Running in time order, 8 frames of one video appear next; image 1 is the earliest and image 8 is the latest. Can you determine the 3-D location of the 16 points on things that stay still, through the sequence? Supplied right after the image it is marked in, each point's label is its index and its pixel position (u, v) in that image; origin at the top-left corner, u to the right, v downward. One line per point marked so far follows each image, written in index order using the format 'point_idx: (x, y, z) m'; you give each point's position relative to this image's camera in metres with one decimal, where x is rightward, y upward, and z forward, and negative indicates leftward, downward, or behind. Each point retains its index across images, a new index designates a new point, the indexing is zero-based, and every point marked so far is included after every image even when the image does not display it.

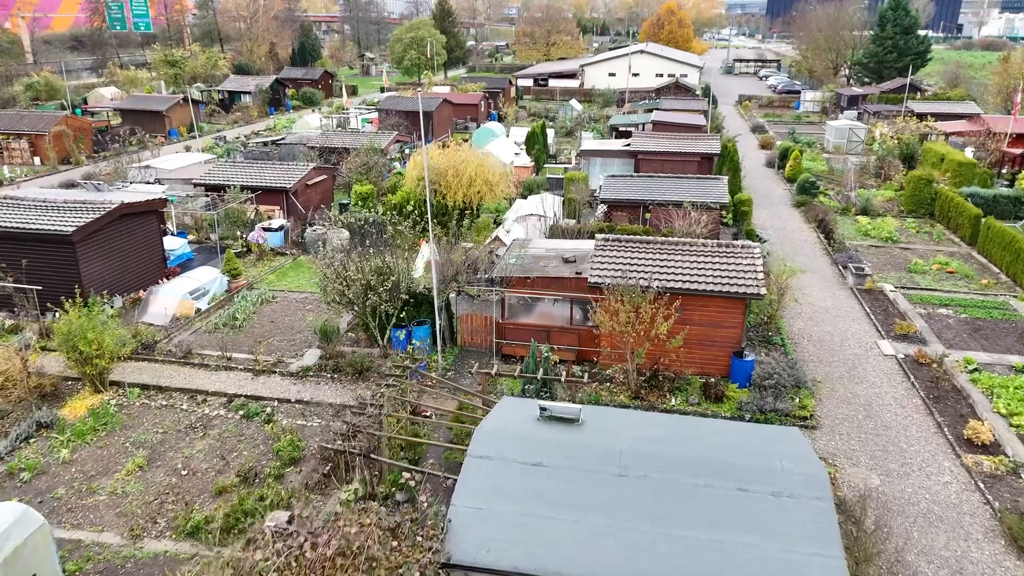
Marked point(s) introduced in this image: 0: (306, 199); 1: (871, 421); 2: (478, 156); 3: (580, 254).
0: (-5.7, +2.5, +20.0) m
1: (+5.3, -2.0, +10.7) m
2: (-0.8, +3.4, +18.4) m
3: (+1.2, +0.6, +12.9) m
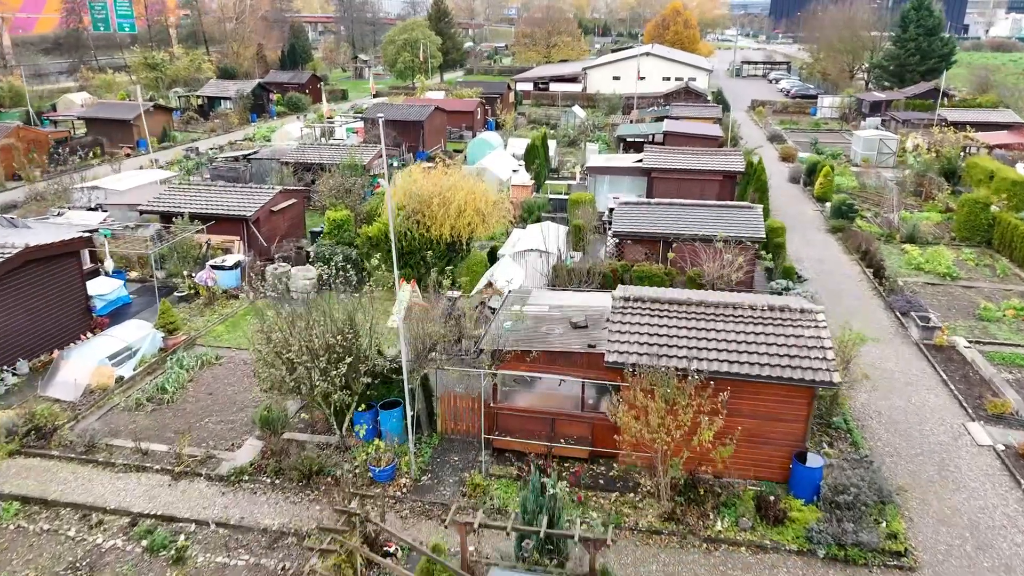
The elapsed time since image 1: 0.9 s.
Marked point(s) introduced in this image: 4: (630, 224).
0: (-5.7, +1.4, +17.3) m
1: (+5.2, -3.0, +8.0) m
2: (-0.9, +2.4, +15.7) m
3: (+1.1, -0.4, +10.2) m
4: (+2.4, +1.3, +14.9) m
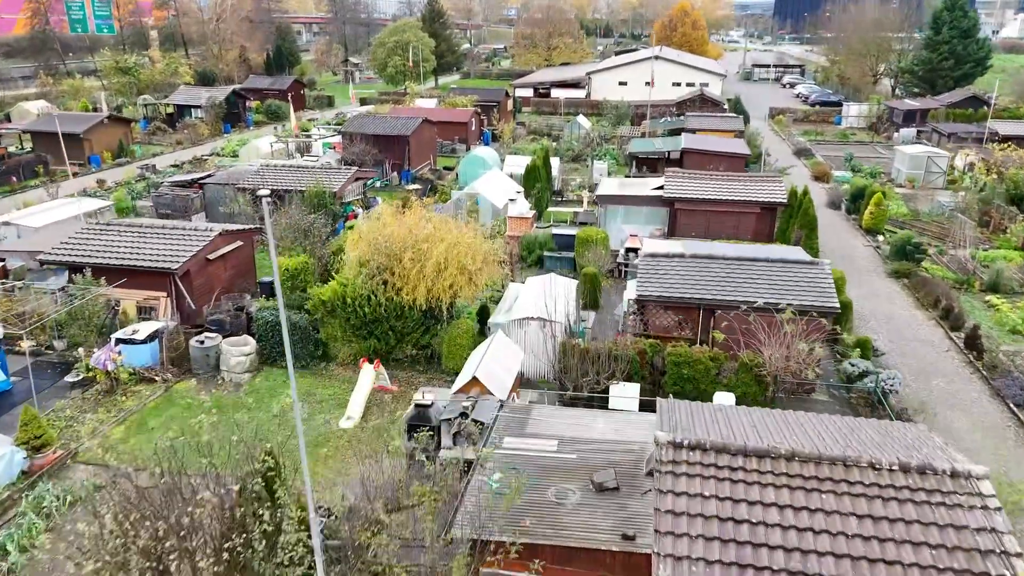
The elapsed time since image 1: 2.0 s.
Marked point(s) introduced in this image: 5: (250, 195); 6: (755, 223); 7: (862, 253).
0: (-5.8, +0.2, +13.9) m
1: (+5.1, -4.2, +4.5) m
2: (-1.0, +1.1, +12.3) m
3: (+1.1, -1.7, +6.8) m
4: (+2.4, +0.1, +11.5) m
5: (-7.0, +2.5, +19.4) m
6: (+5.9, +1.6, +17.5) m
7: (+8.8, +0.9, +18.2) m
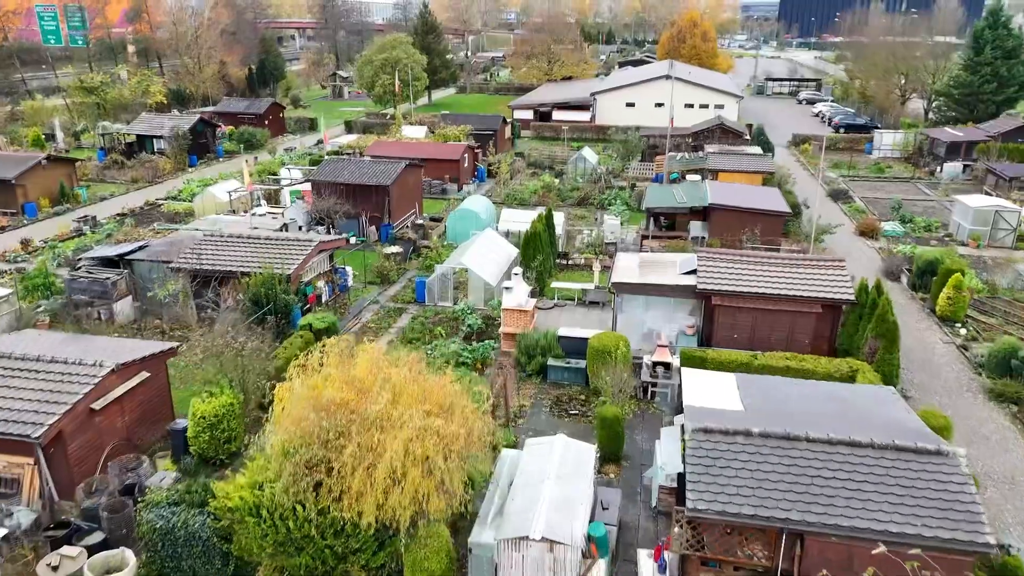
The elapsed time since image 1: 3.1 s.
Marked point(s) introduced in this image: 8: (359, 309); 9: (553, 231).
0: (-5.9, -2.1, +10.2) m
1: (+5.0, -6.5, +0.9) m
2: (-1.1, -1.2, +8.6) m
3: (+1.0, -4.0, +3.1) m
4: (+2.3, -2.2, +7.9) m
5: (-7.1, +0.2, +15.8) m
6: (+5.8, -0.7, +13.8) m
7: (+8.7, -1.4, +14.5) m
8: (-3.7, -0.5, +17.3) m
9: (+1.1, +1.6, +19.8) m
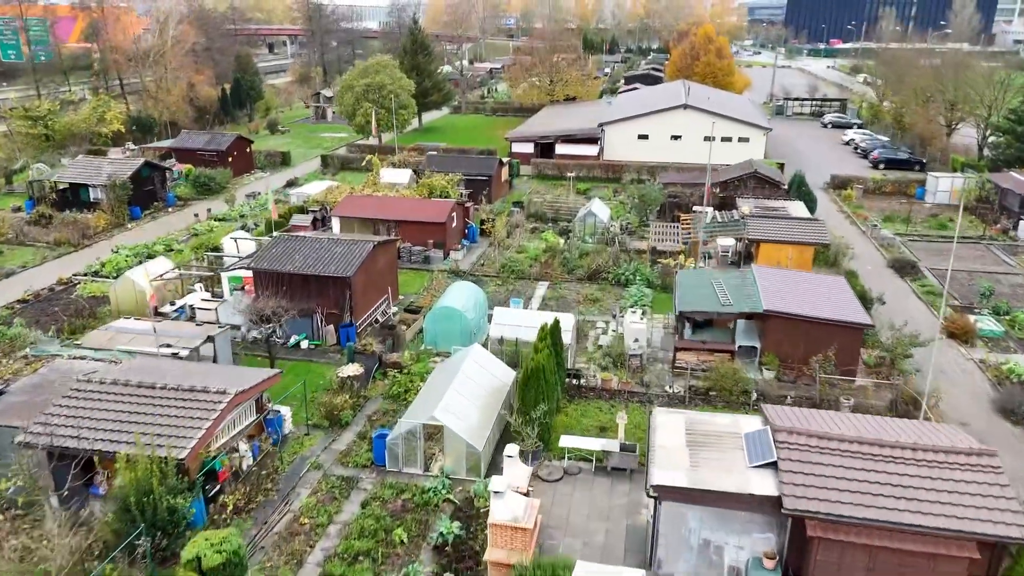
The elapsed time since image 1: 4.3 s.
0: (-6.0, -5.0, +5.4) m
1: (+4.9, -9.4, -3.9) m
2: (-1.2, -4.1, +3.8) m
3: (+0.8, -6.8, -1.7) m
4: (+2.1, -5.1, +3.1) m
5: (-7.3, -2.6, +11.0) m
6: (+5.7, -3.5, +9.0) m
7: (+8.6, -4.3, +9.7) m
8: (-3.8, -3.4, +12.5) m
9: (+1.0, -1.3, +15.0) m
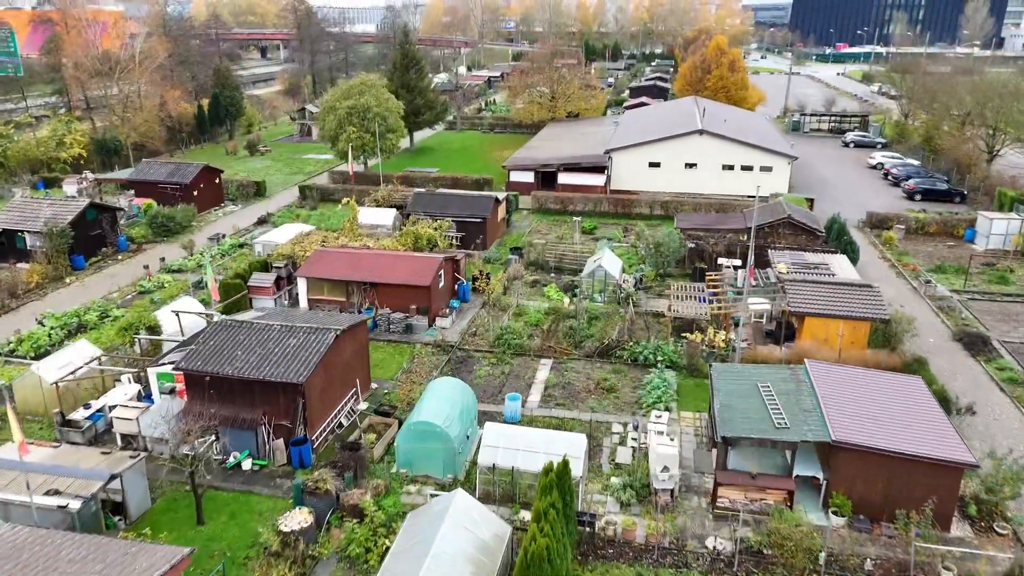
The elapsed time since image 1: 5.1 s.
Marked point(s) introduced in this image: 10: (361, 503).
0: (-6.1, -7.0, +1.8) m
1: (+4.8, -11.4, -7.5) m
2: (-1.3, -6.1, +0.3) m
3: (+0.8, -8.9, -5.2) m
4: (+2.1, -7.2, -0.5) m
5: (-7.3, -4.7, +7.4) m
6: (+5.6, -5.6, +5.4) m
7: (+8.5, -6.3, +6.2) m
8: (-3.9, -5.5, +8.9) m
9: (+0.9, -3.4, +11.4) m
10: (-2.6, -3.7, +12.6) m
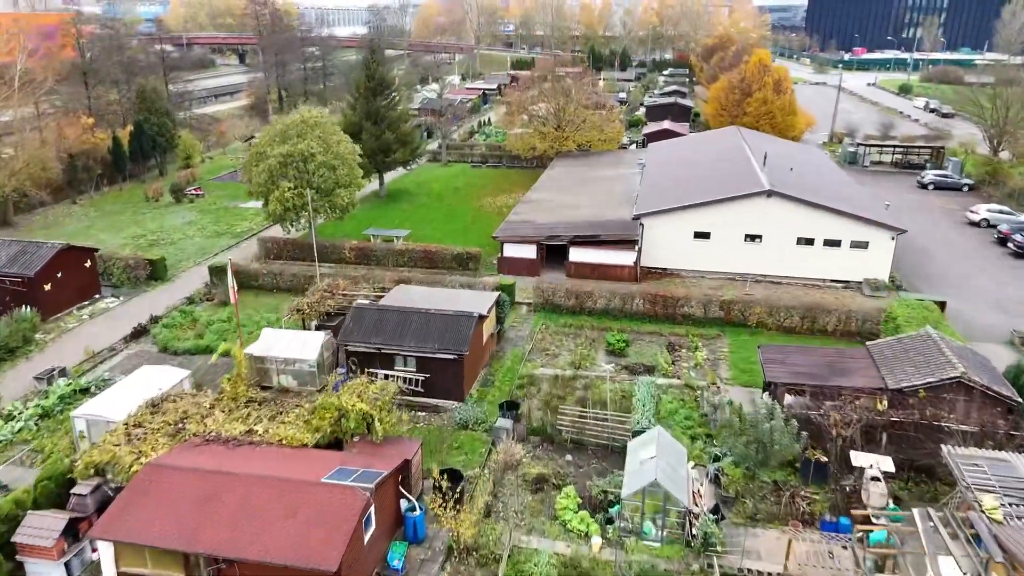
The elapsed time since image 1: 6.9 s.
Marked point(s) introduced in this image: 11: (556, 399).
0: (-6.3, -11.1, -7.8) m
1: (+4.6, -15.5, -17.0) m
2: (-1.5, -10.2, -9.3) m
3: (+0.6, -13.0, -14.8) m
4: (+1.9, -11.2, -10.1) m
5: (-7.5, -8.8, -2.2) m
6: (+5.4, -9.7, -4.1) m
7: (+8.3, -10.4, -3.4) m
8: (-4.1, -9.5, -0.6) m
9: (+0.7, -7.5, +1.8) m
10: (-2.8, -7.8, +3.0) m
11: (+1.1, -2.5, +17.1) m
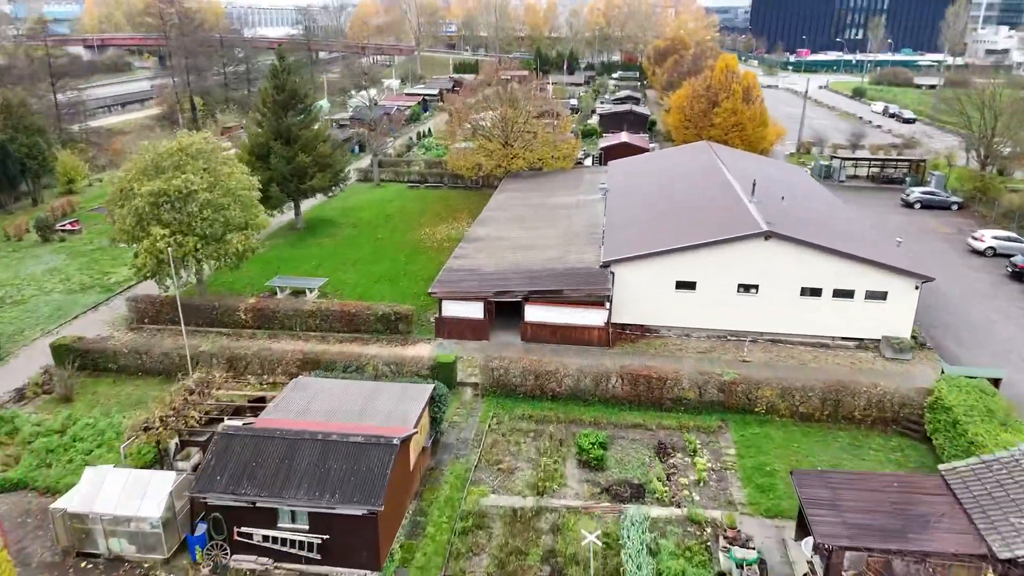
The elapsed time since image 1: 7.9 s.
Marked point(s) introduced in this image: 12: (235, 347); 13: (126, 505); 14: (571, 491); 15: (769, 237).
0: (-5.4, -13.1, -13.3) m
1: (+6.3, -17.3, -21.9) m
2: (-0.5, -12.1, -14.6) m
3: (+2.0, -14.8, -19.9) m
4: (+2.9, -13.1, -15.1) m
5: (-7.1, -10.8, -7.9) m
6: (+6.0, -11.5, -8.9) m
7: (+8.9, -12.2, -8.0) m
8: (-3.7, -11.5, -6.1) m
9: (+0.9, -9.4, -3.3) m
10: (-2.7, -9.8, -2.4) m
11: (+0.1, -4.4, +12.0) m
12: (-7.0, -1.2, +18.2) m
13: (-6.2, -3.7, +11.4) m
14: (+1.2, -3.8, +13.8) m
15: (+6.9, +1.1, +18.4) m
